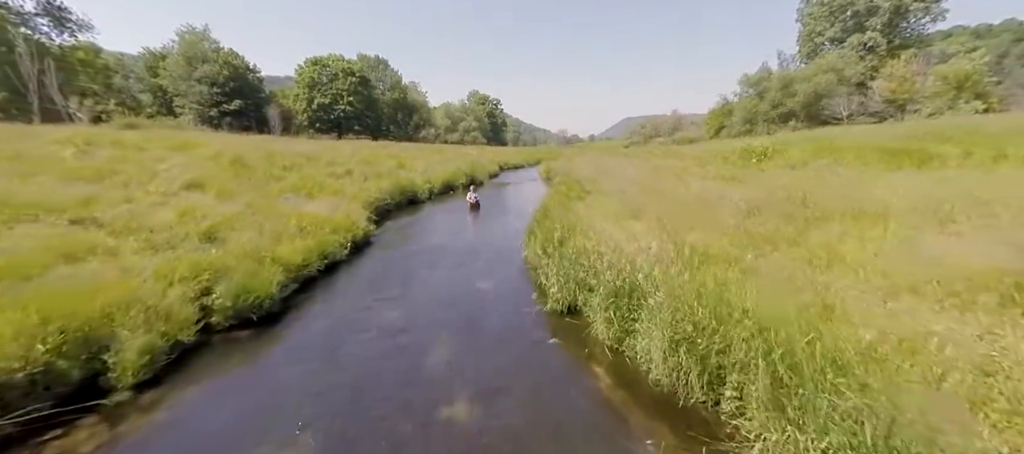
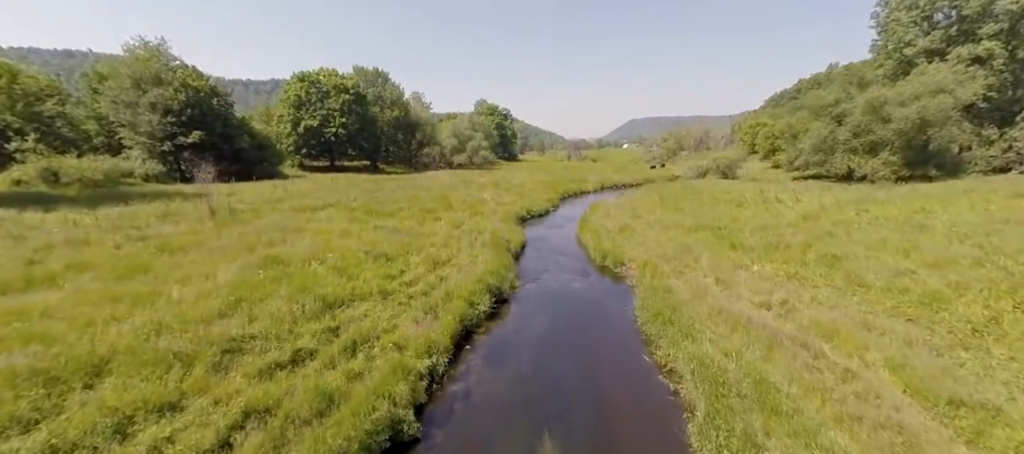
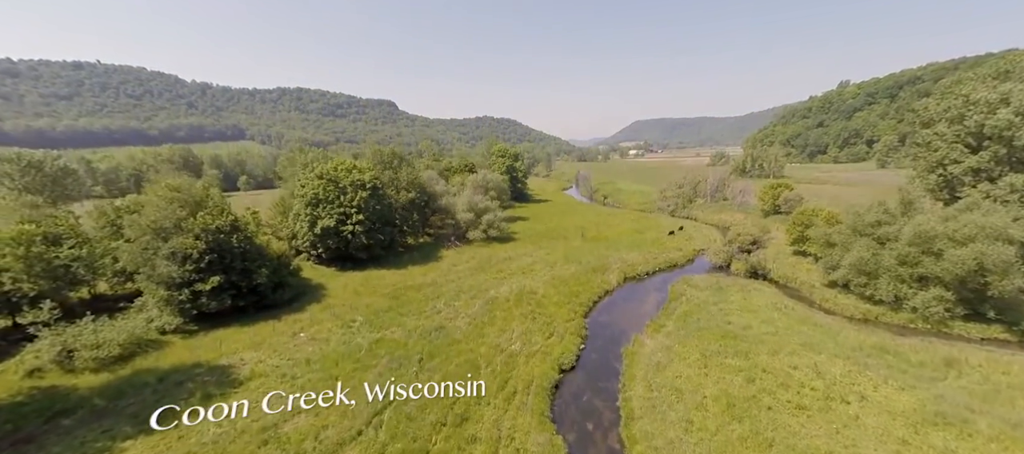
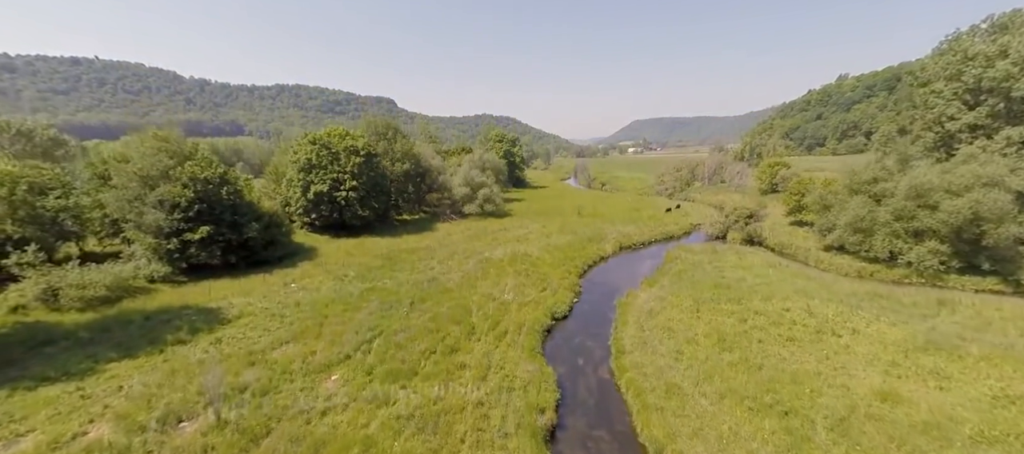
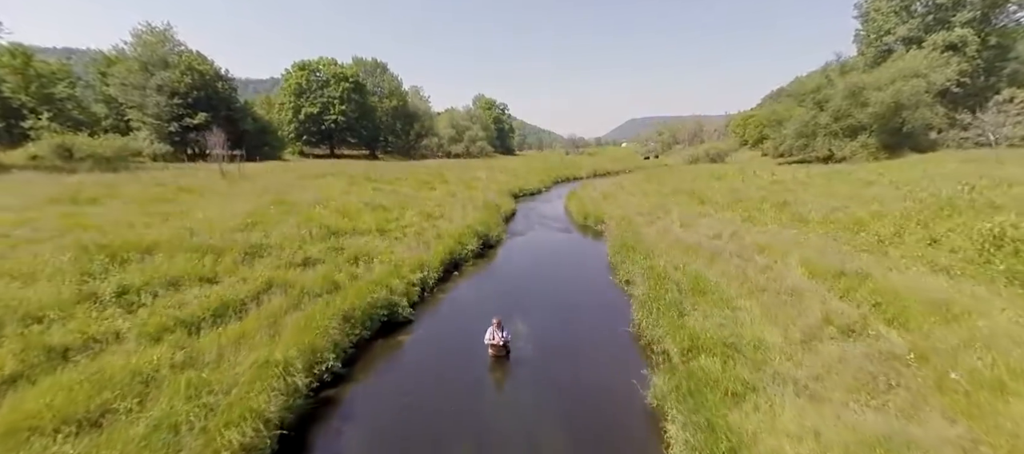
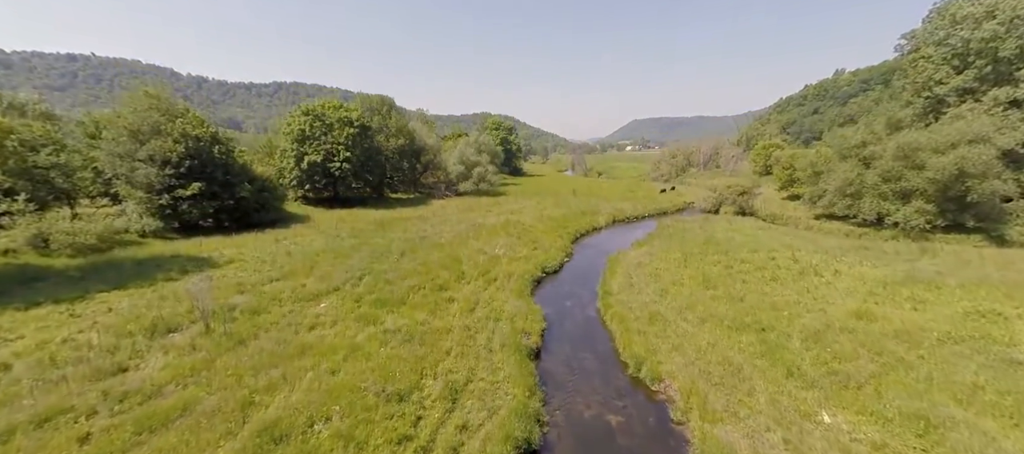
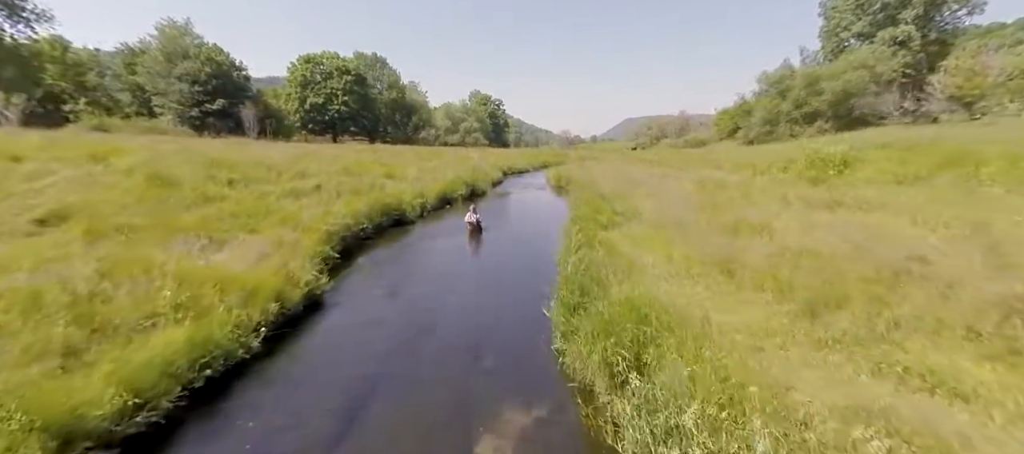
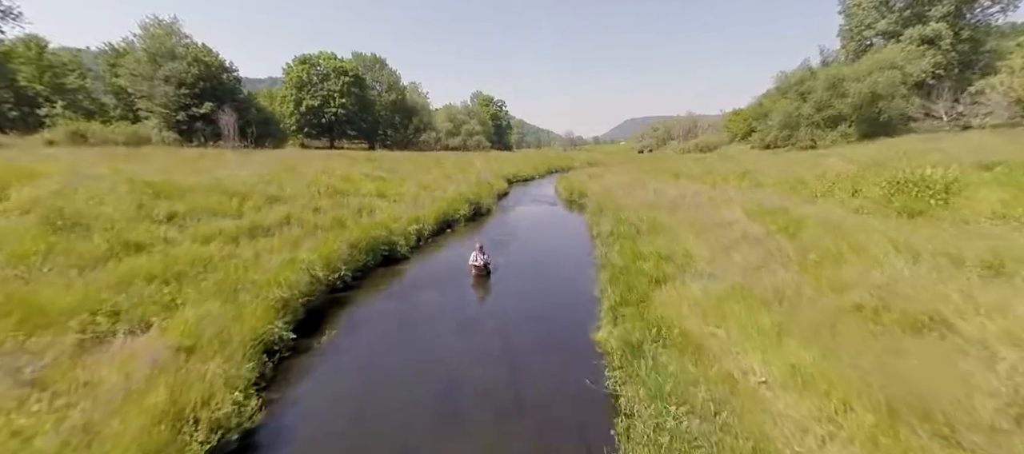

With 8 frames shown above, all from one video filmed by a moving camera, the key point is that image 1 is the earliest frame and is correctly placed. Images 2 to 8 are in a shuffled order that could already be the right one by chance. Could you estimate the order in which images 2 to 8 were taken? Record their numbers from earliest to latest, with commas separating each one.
7, 8, 5, 2, 6, 4, 3
